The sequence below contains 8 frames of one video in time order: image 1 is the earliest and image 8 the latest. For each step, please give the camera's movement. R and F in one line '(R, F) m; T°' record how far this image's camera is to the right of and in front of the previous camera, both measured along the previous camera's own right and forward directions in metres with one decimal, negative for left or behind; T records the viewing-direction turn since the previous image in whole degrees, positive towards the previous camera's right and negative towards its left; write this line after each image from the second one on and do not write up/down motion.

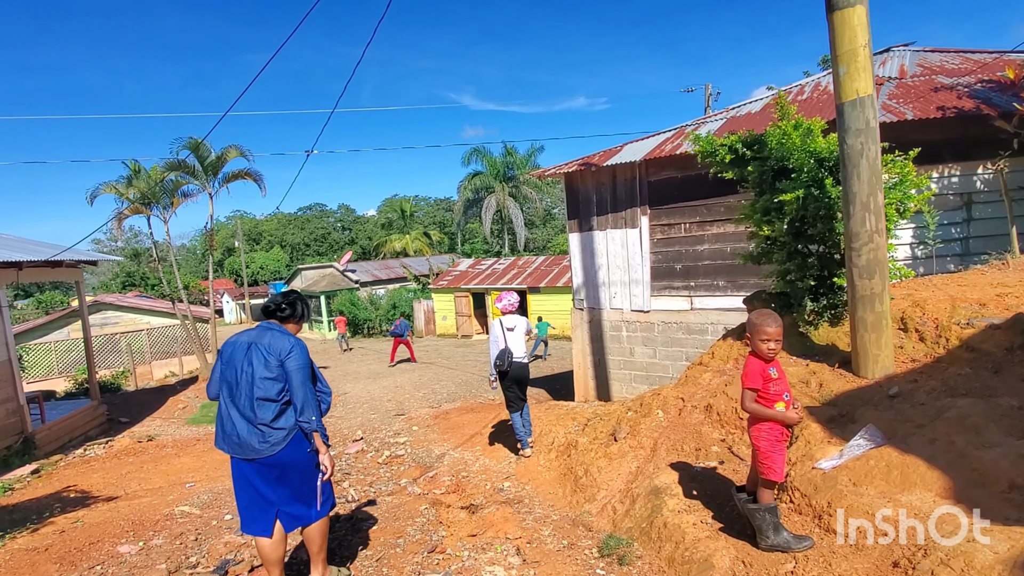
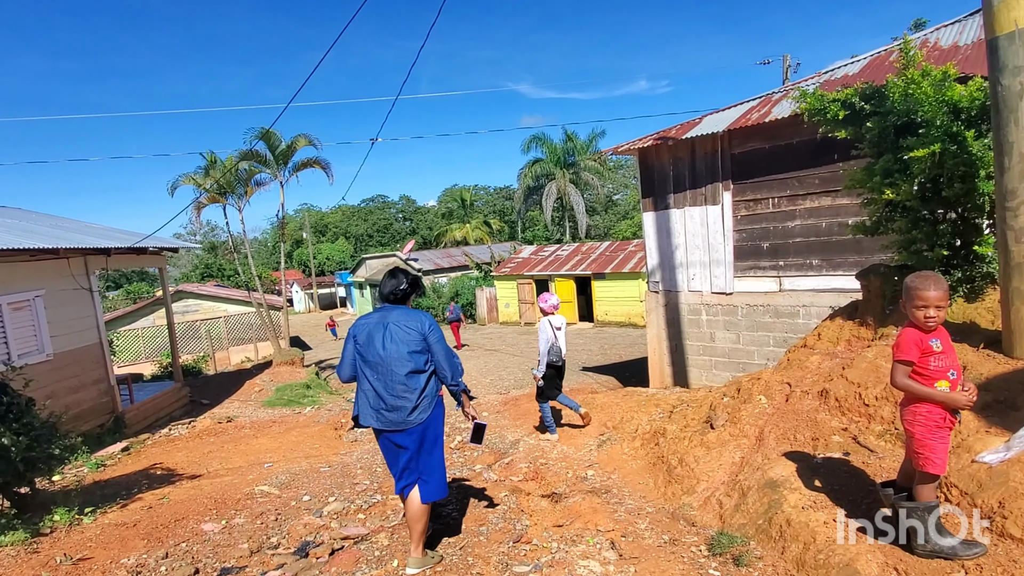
(-0.2, +0.3) m; -6°
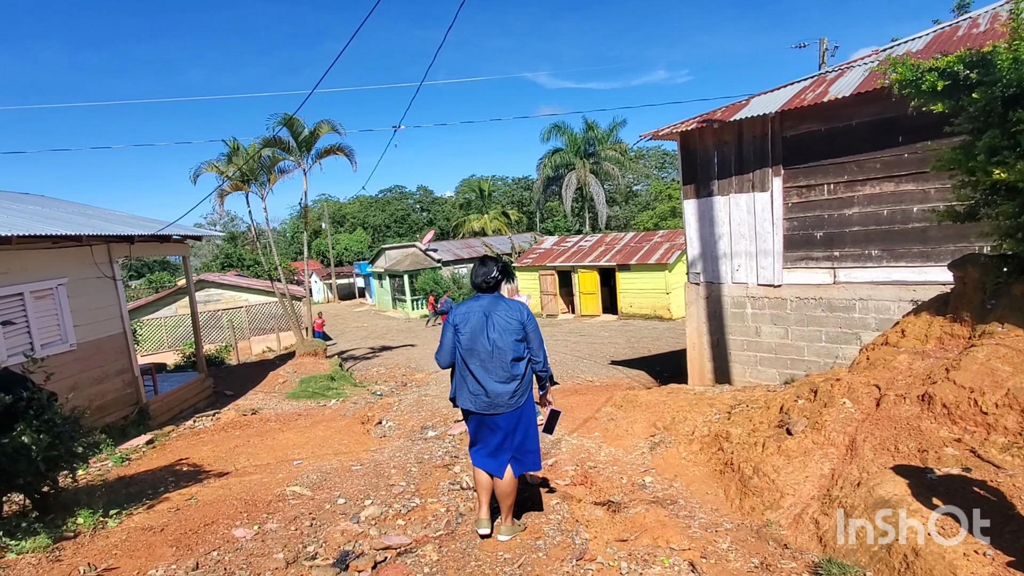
(-0.3, +0.3) m; -1°
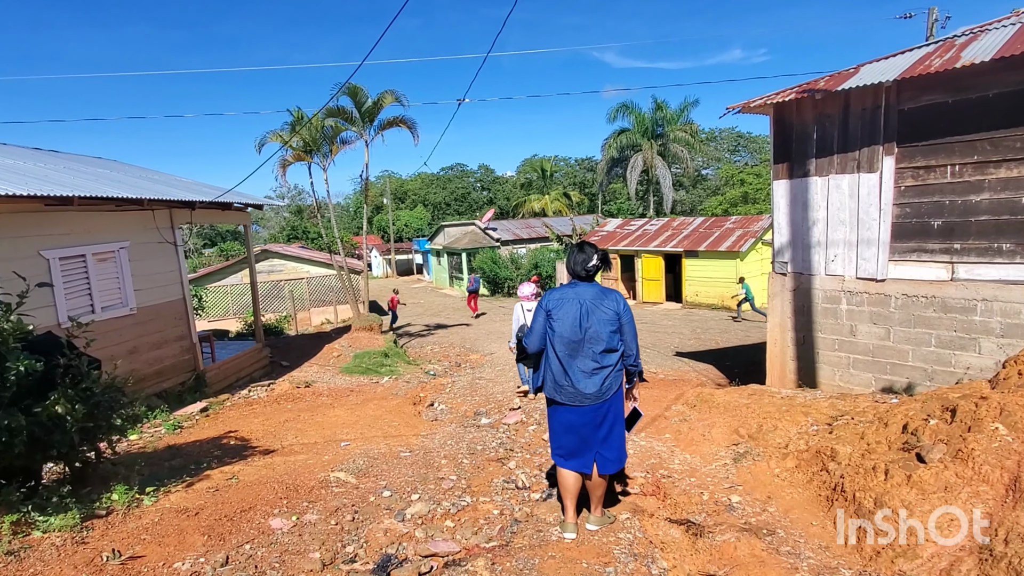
(-0.1, +0.5) m; -5°
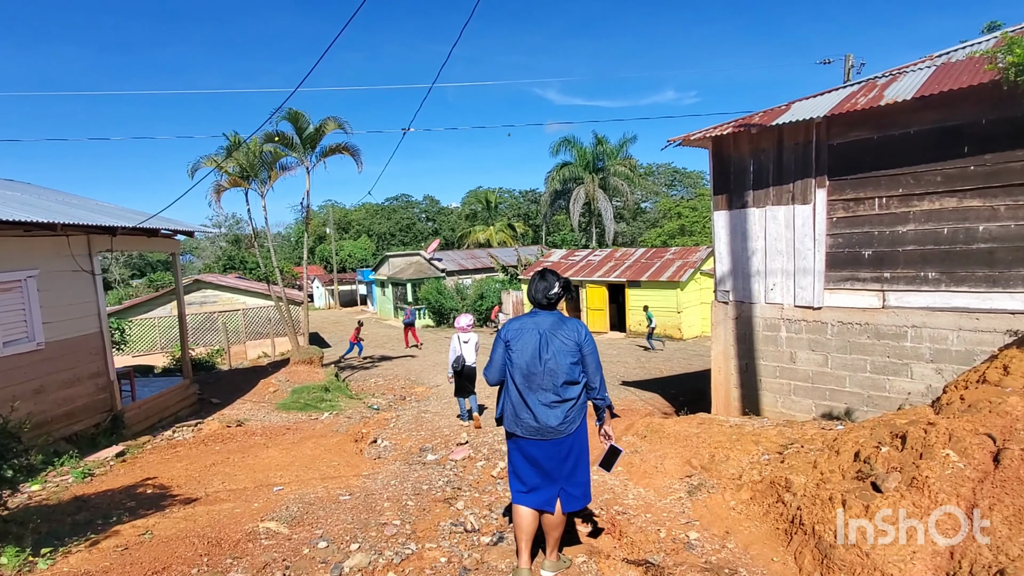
(0.0, +0.2) m; +5°
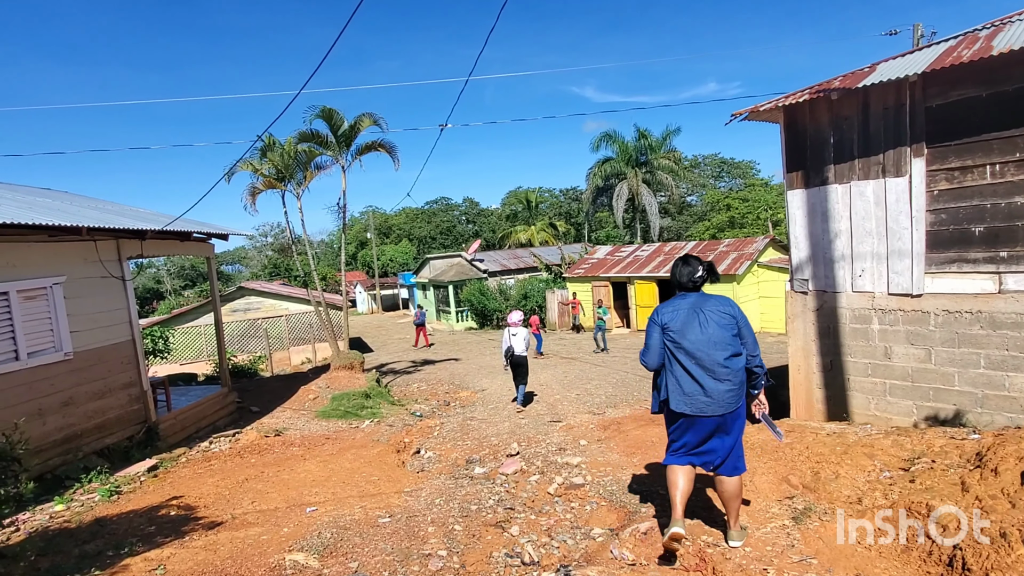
(-0.1, +0.6) m; -4°
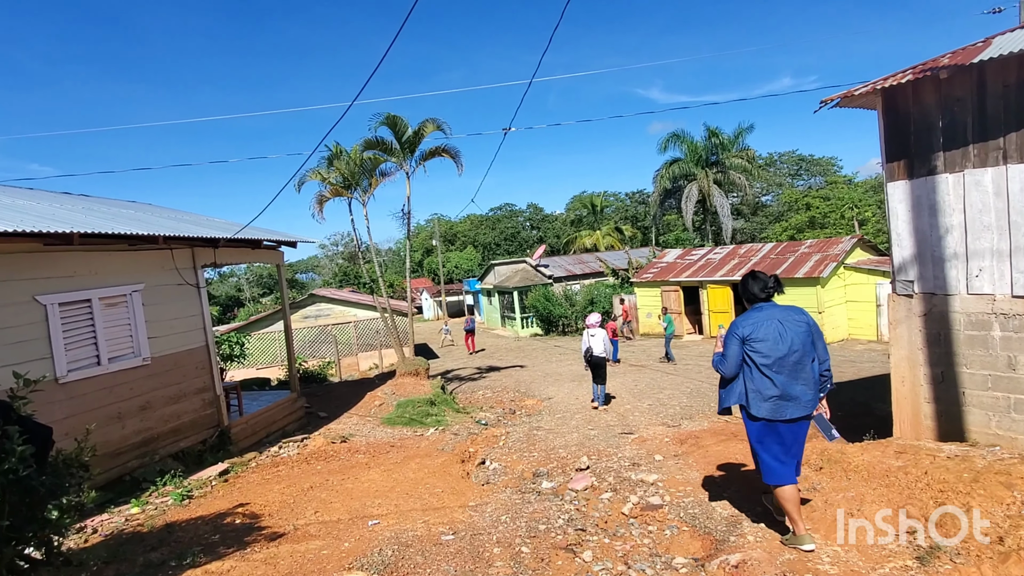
(0.0, +0.3) m; -6°
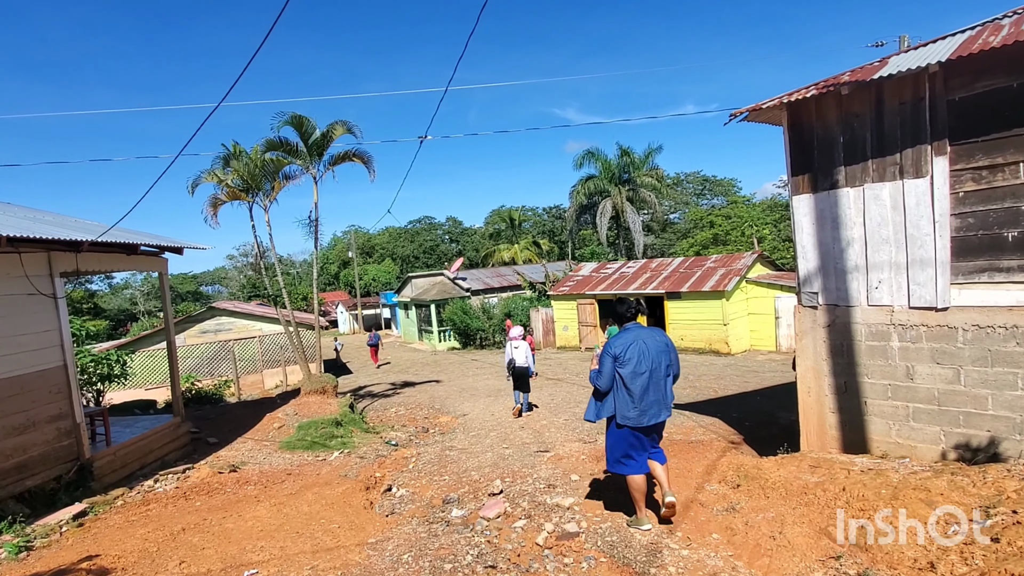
(+0.1, +0.4) m; +8°
